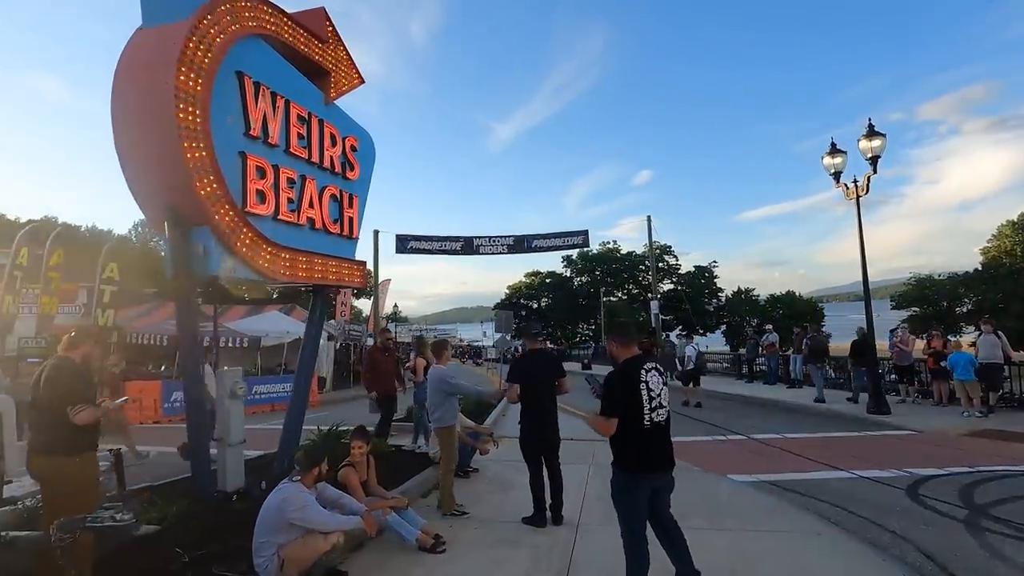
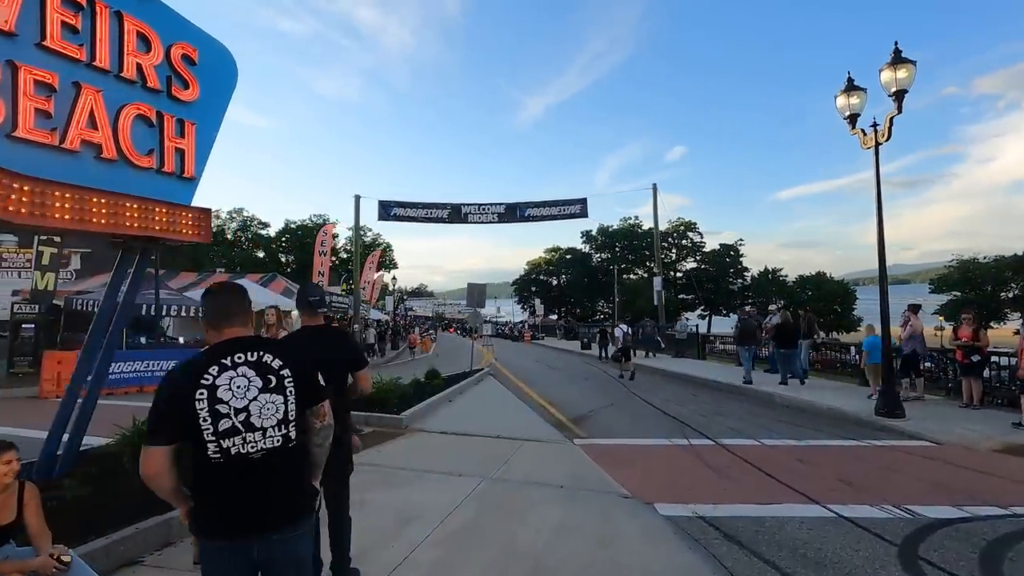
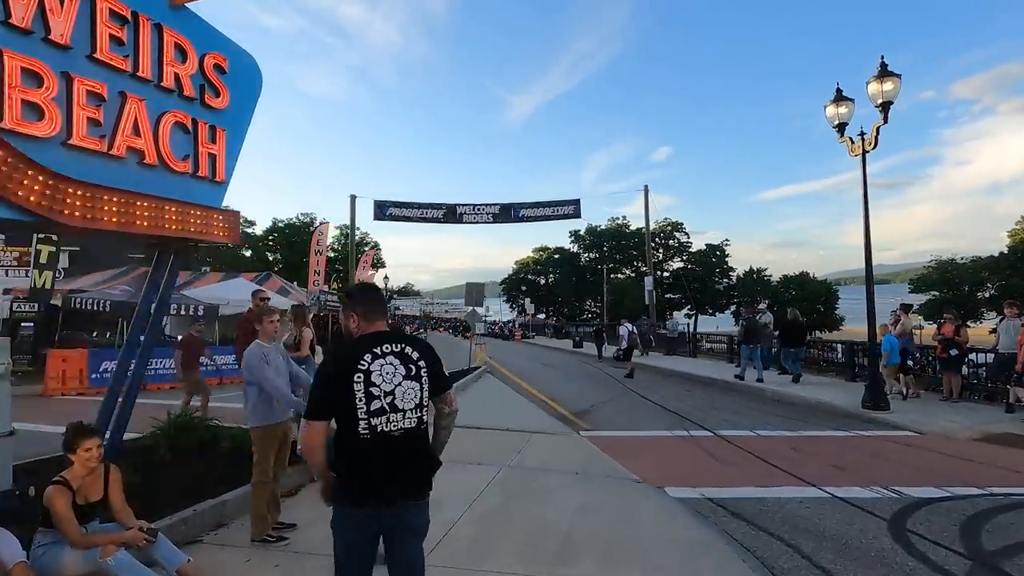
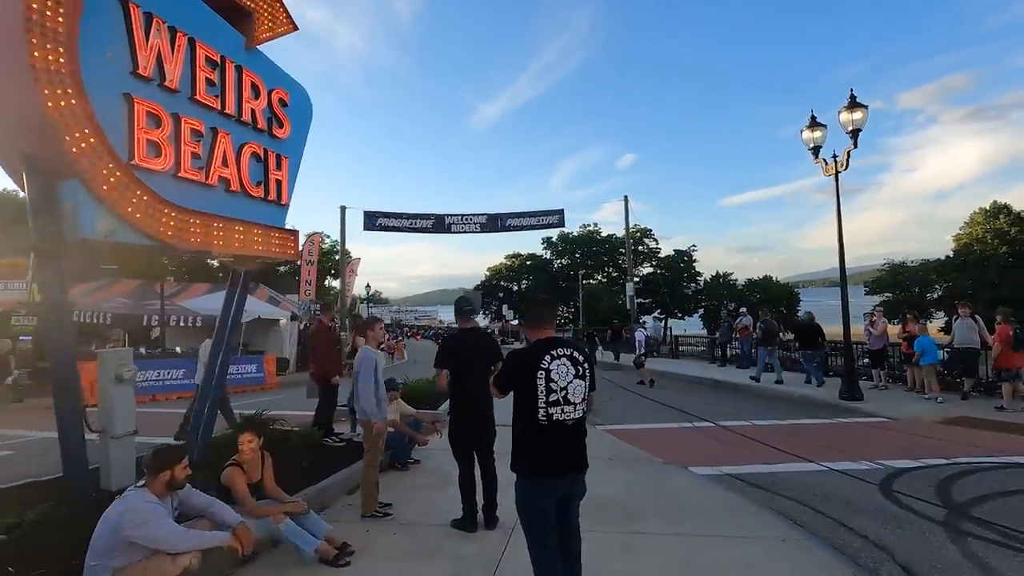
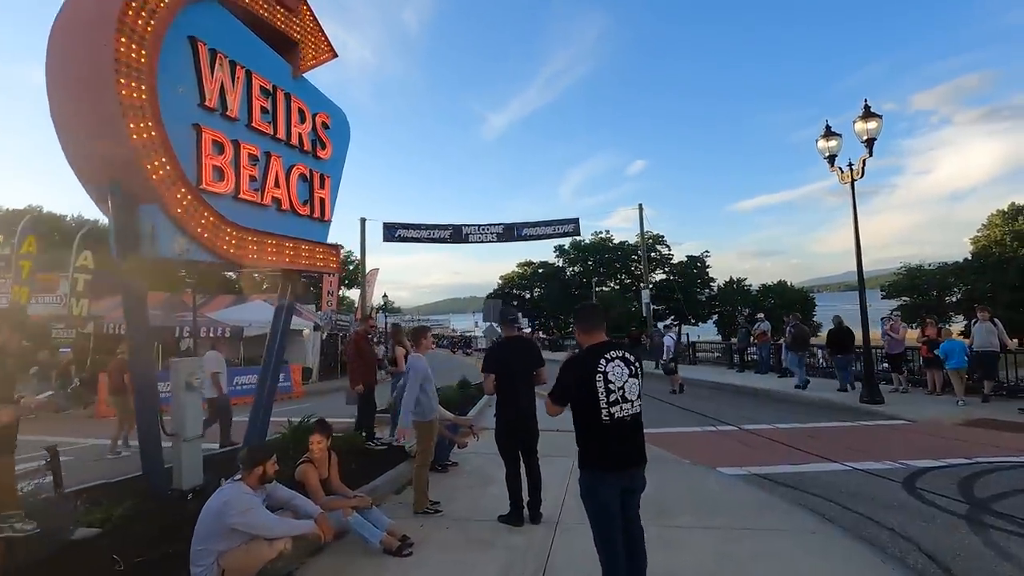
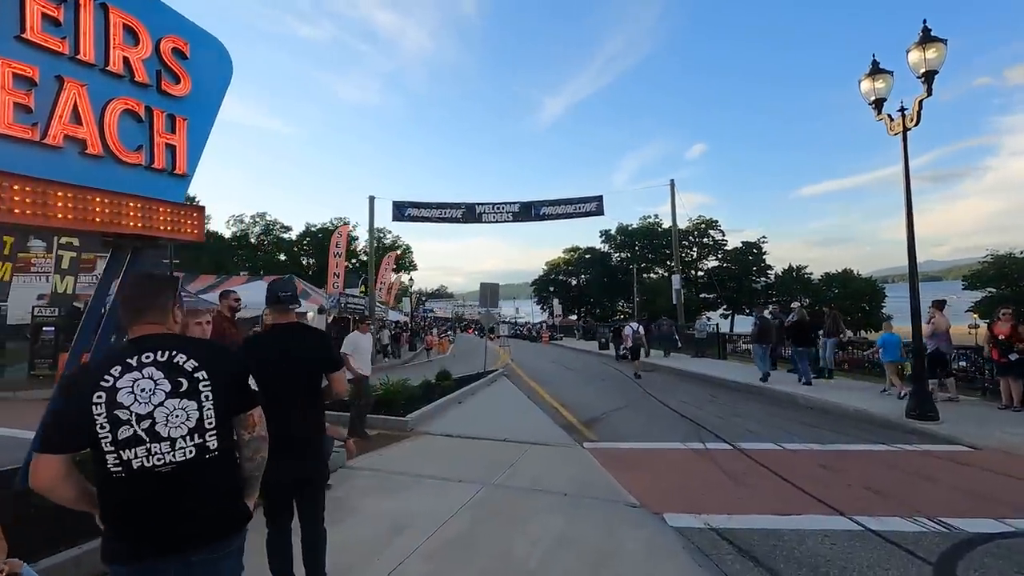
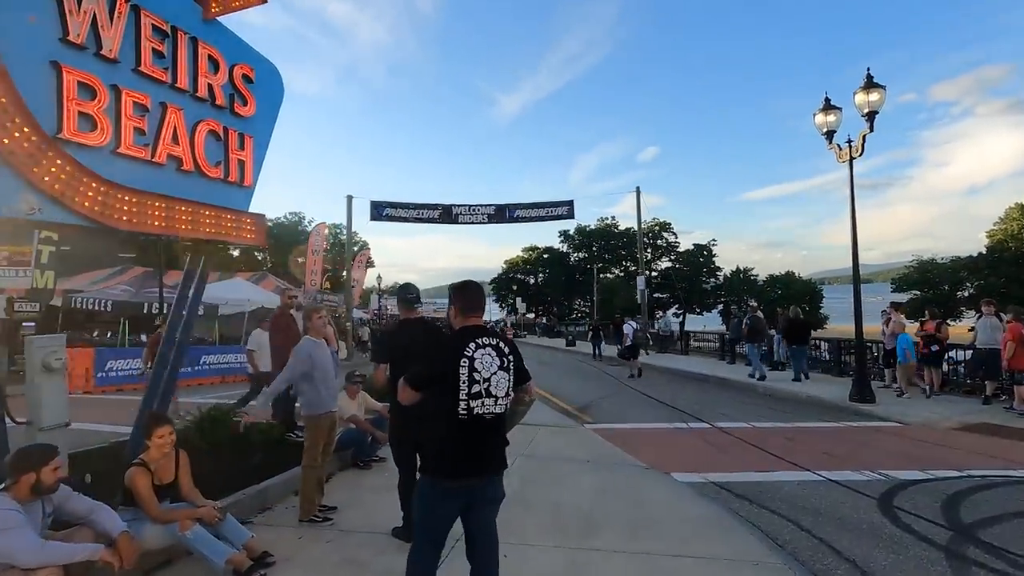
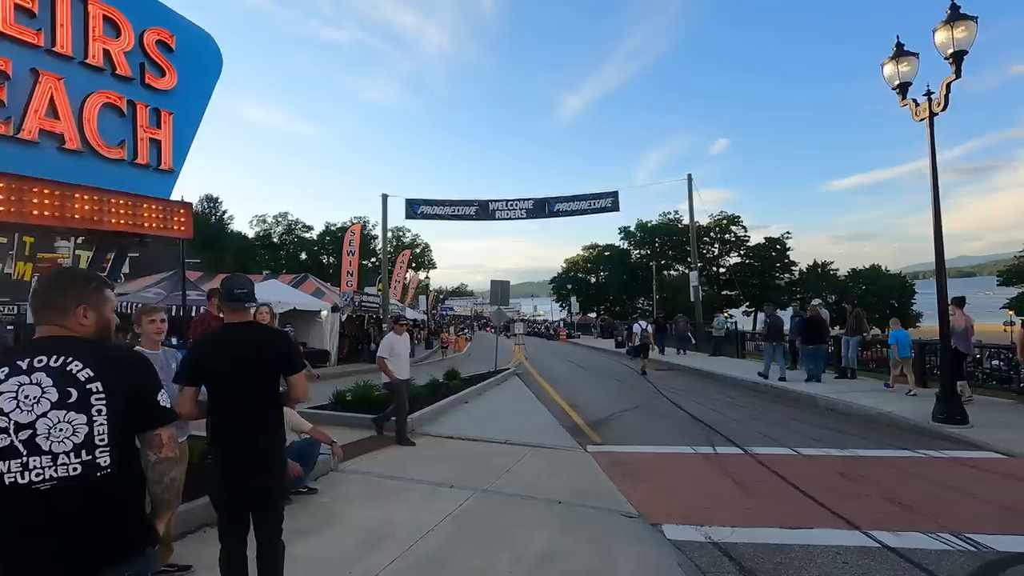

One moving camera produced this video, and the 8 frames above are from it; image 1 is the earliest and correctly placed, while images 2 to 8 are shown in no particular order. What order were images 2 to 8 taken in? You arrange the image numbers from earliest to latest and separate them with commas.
5, 4, 7, 3, 2, 6, 8
